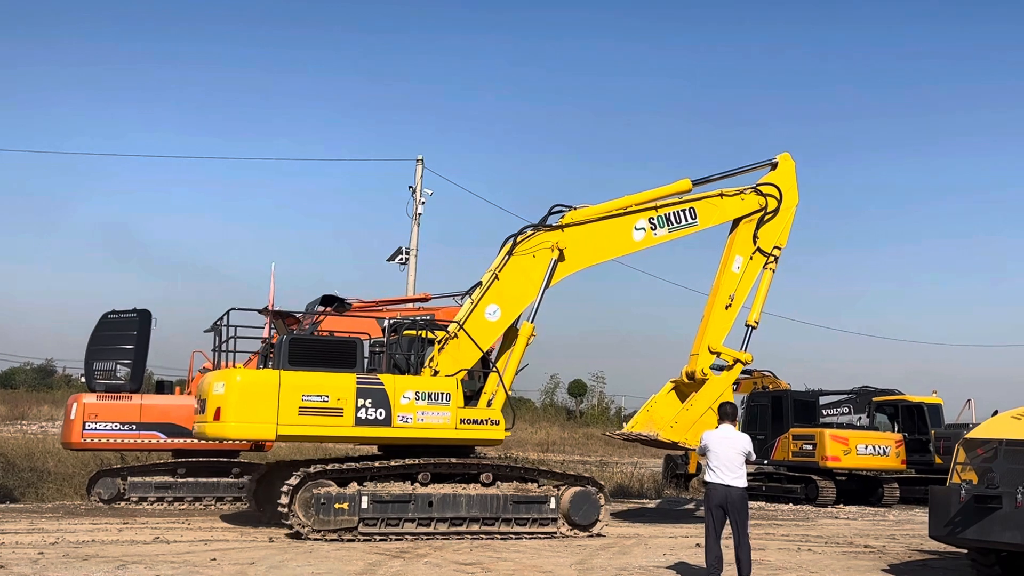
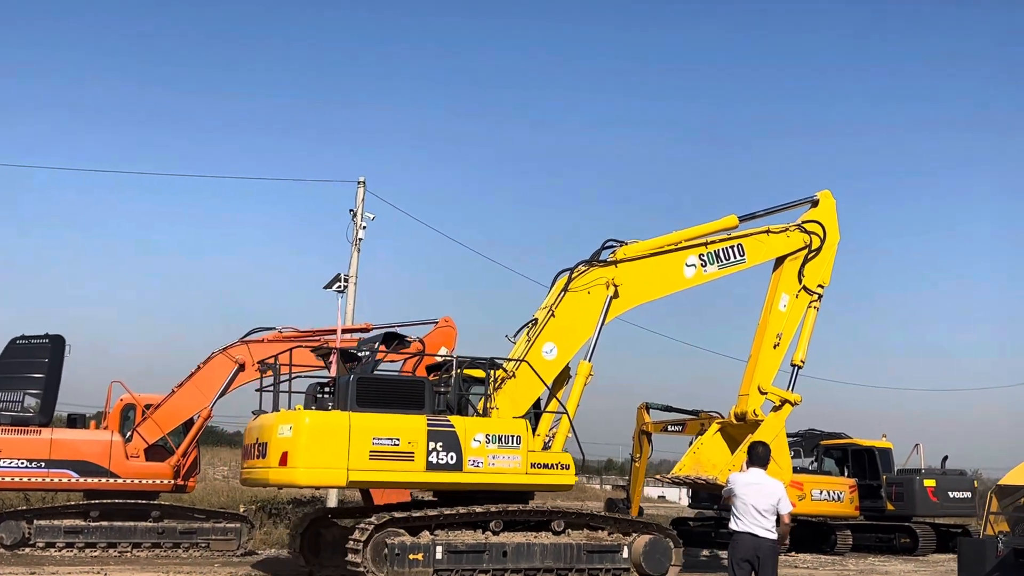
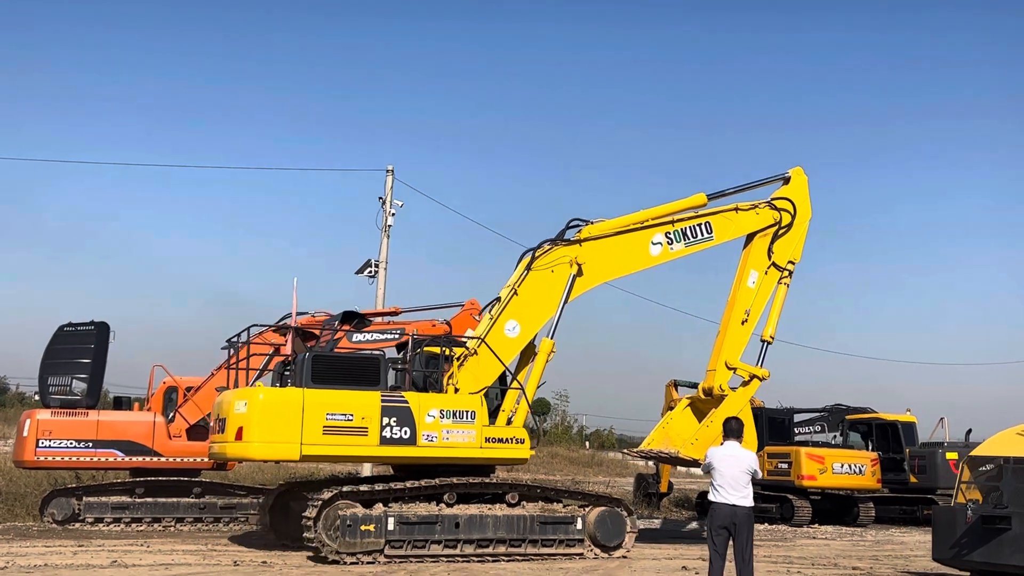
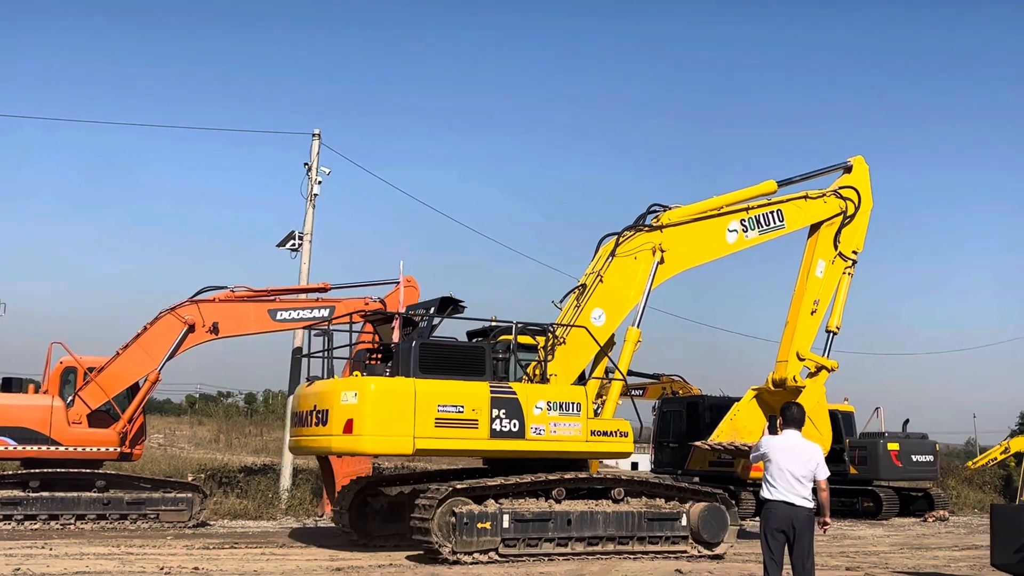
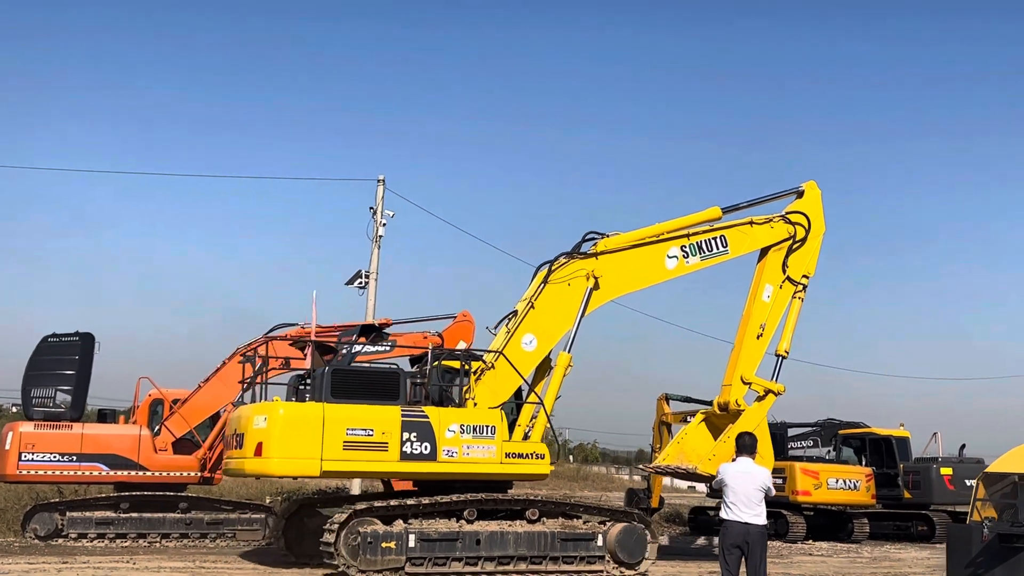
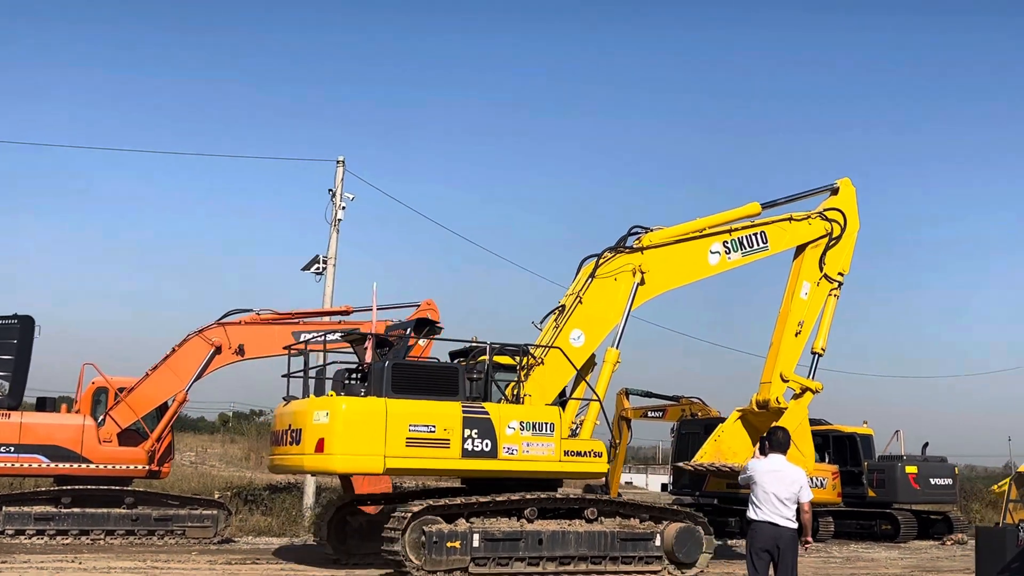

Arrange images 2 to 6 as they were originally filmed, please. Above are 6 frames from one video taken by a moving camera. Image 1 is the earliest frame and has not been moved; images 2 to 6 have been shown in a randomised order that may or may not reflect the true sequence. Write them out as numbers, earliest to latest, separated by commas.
3, 5, 2, 6, 4
